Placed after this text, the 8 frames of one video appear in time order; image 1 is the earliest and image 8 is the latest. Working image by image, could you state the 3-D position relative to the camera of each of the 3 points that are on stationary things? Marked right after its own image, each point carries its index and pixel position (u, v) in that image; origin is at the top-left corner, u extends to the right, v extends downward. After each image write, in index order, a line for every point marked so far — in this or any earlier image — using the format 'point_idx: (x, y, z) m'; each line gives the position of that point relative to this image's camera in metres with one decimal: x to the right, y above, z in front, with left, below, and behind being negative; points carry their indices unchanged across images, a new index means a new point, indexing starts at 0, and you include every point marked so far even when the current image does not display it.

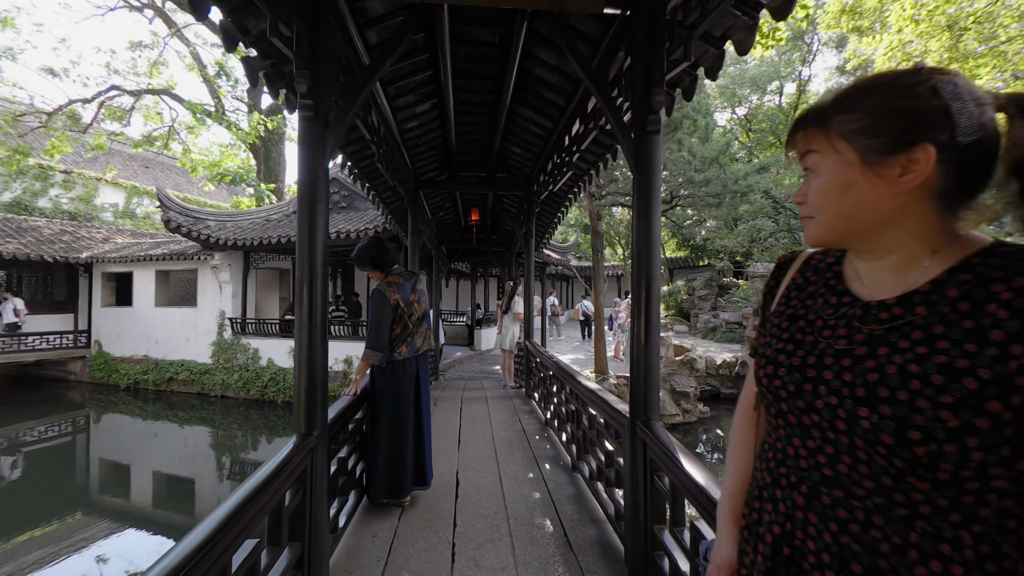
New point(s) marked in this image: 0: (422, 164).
0: (-1.0, +1.3, +4.9) m
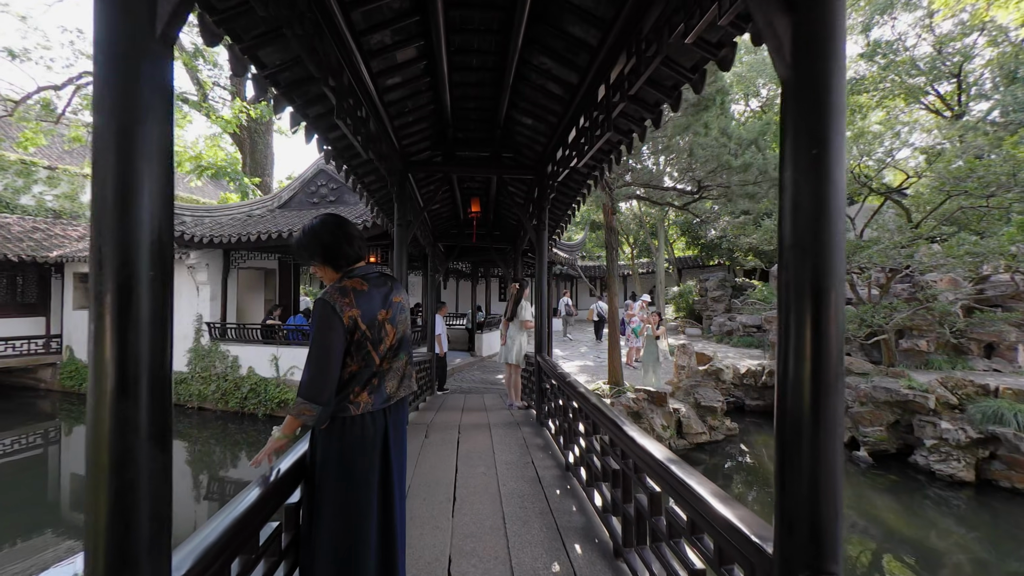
0: (-0.9, +1.3, +4.0) m
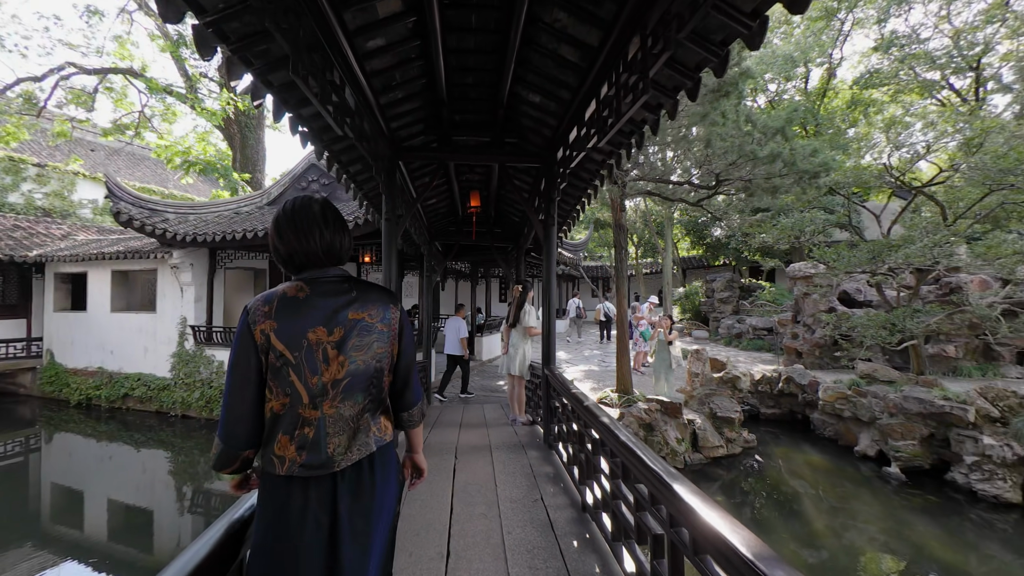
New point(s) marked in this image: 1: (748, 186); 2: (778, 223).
0: (-0.8, +1.3, +3.5) m
1: (+3.3, +1.4, +6.3) m
2: (+5.1, +1.2, +8.6) m
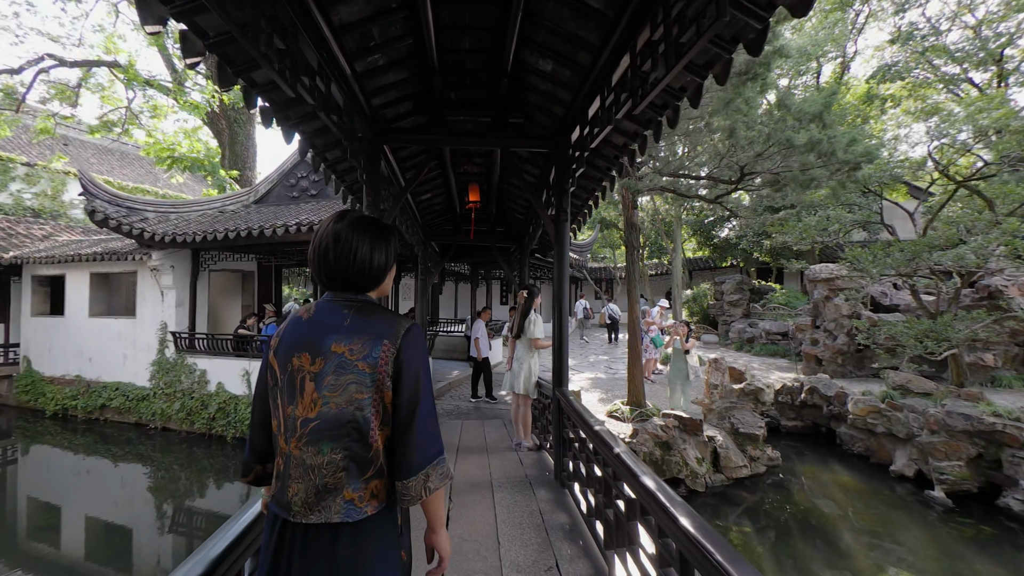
0: (-0.8, +1.2, +2.9) m
1: (+3.3, +1.4, +5.7) m
2: (+5.1, +1.2, +8.0) m
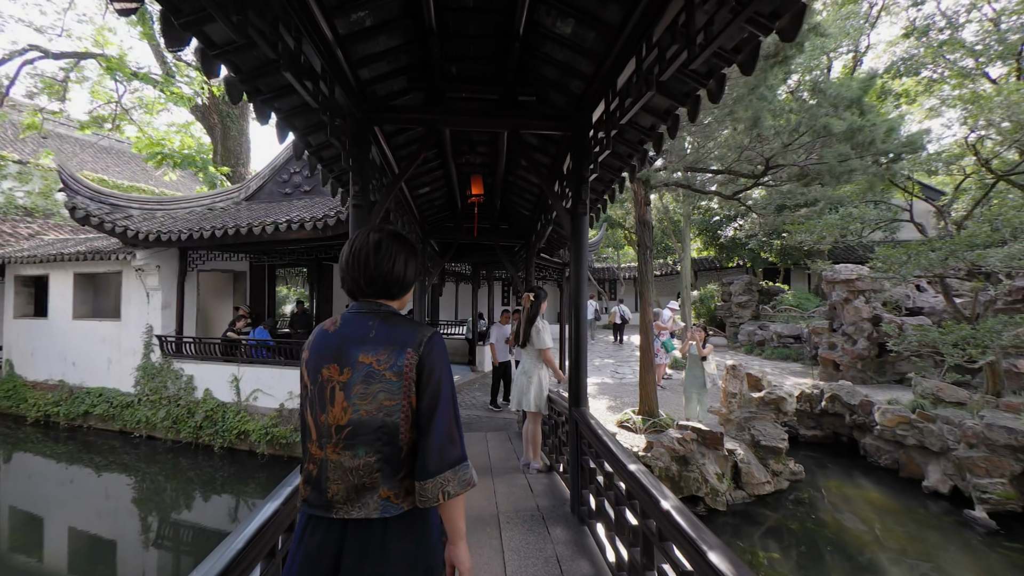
0: (-0.8, +1.2, +2.5) m
1: (+3.4, +1.3, +5.3) m
2: (+5.2, +1.2, +7.6) m
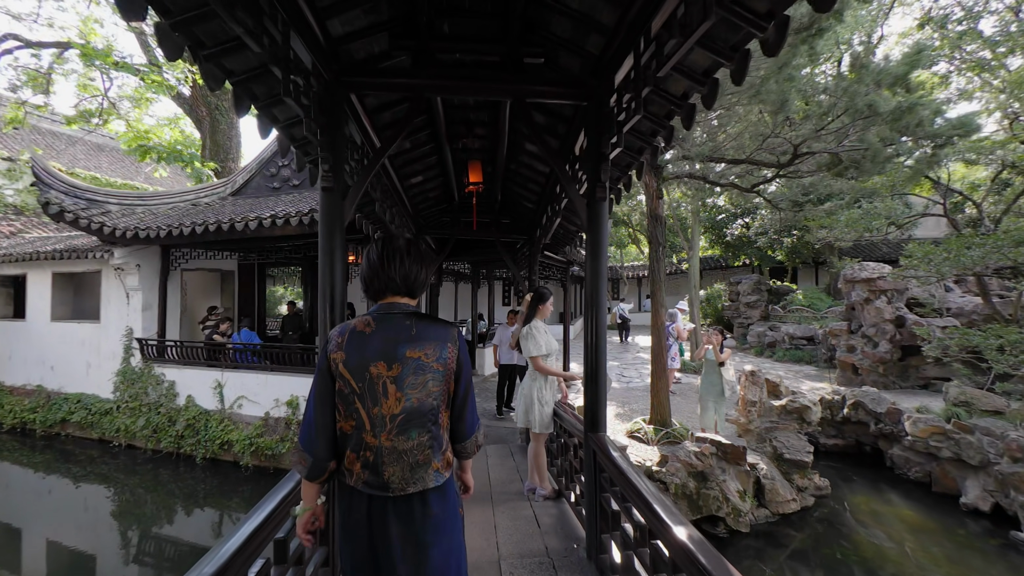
0: (-0.7, +1.2, +2.0) m
1: (+3.4, +1.4, +4.8) m
2: (+5.2, +1.2, +7.1) m
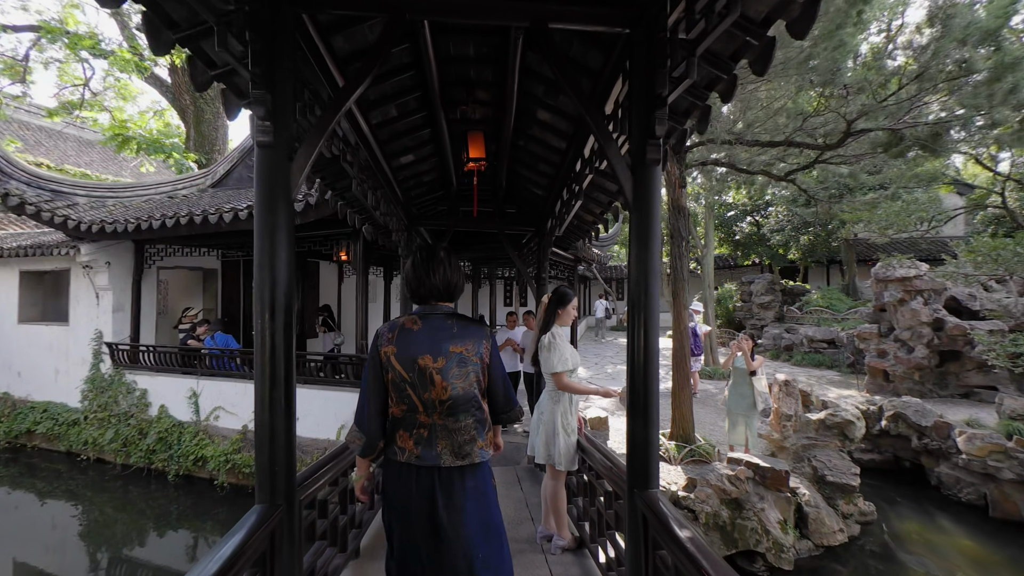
0: (-0.7, +1.2, +1.4) m
1: (+3.5, +1.4, +4.1) m
2: (+5.3, +1.2, +6.5) m
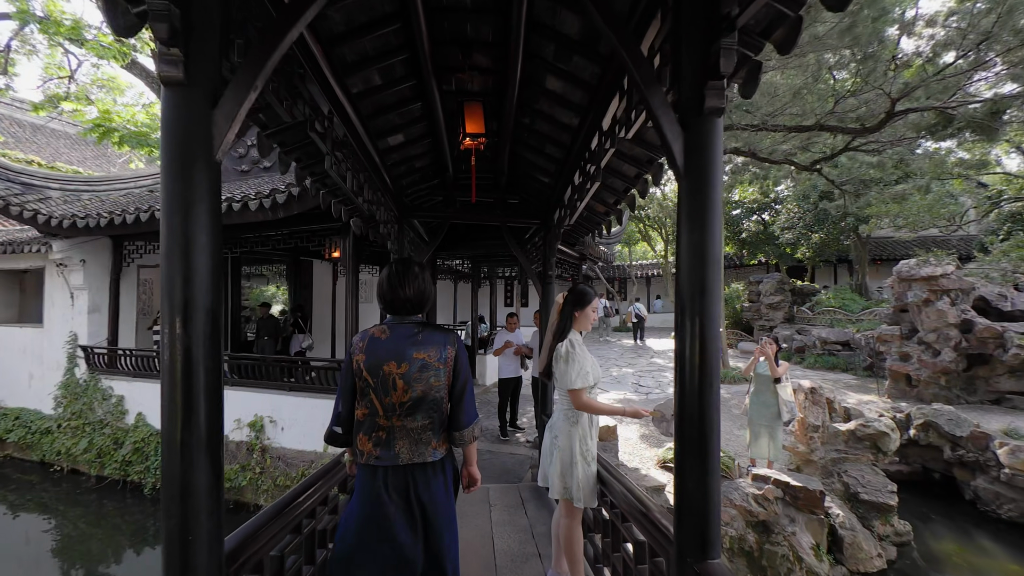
0: (-0.7, +1.2, +1.0) m
1: (+3.5, +1.4, +3.7) m
2: (+5.3, +1.2, +6.0) m
